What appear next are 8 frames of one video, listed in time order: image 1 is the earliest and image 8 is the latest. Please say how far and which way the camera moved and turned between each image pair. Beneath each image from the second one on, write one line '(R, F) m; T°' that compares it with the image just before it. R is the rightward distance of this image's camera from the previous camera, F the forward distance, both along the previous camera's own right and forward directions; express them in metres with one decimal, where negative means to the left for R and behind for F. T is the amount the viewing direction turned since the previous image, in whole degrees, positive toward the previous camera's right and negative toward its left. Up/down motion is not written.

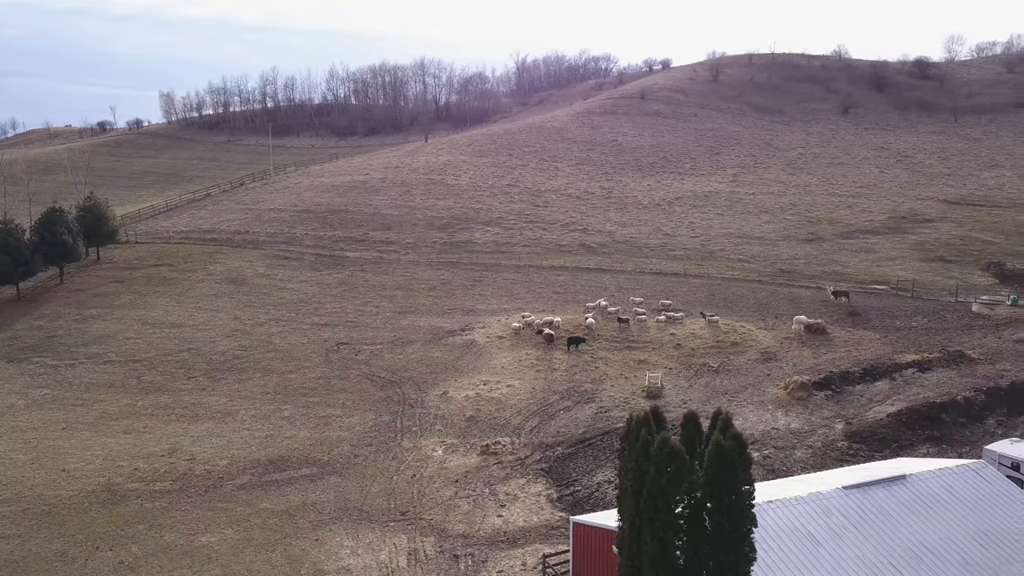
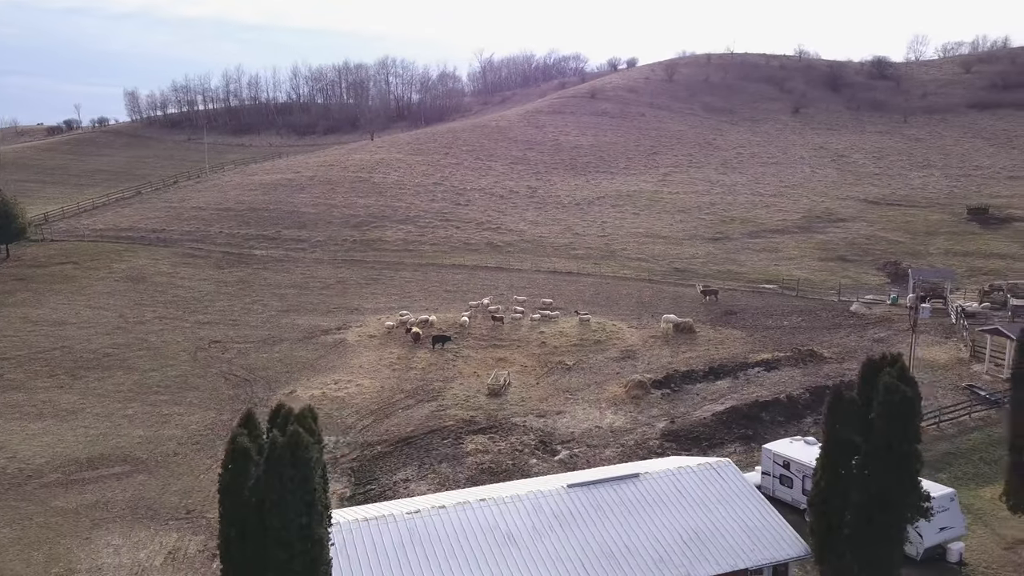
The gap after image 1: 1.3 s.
(+6.6, +0.1) m; 0°
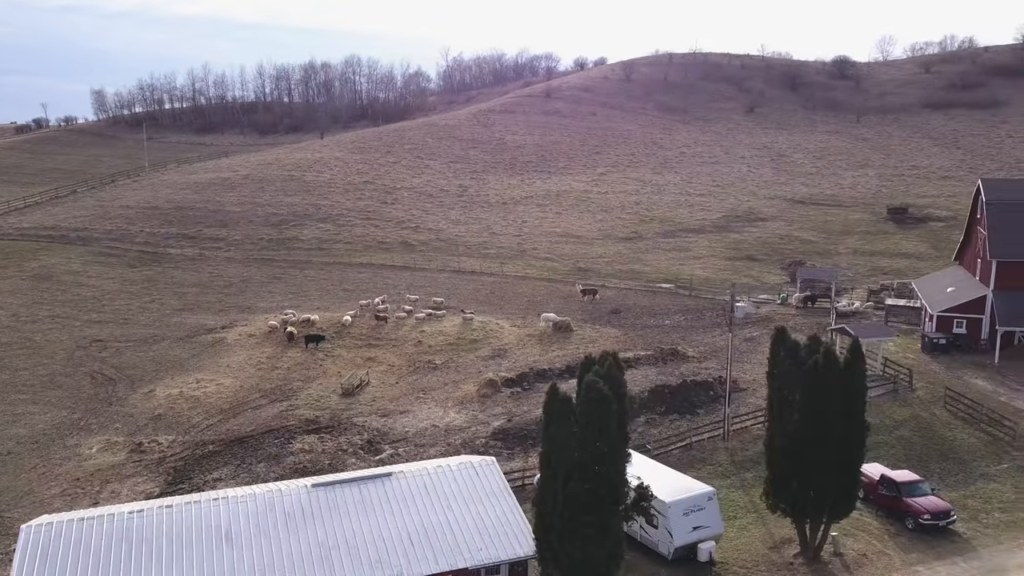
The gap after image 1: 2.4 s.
(+6.1, +0.1) m; 0°
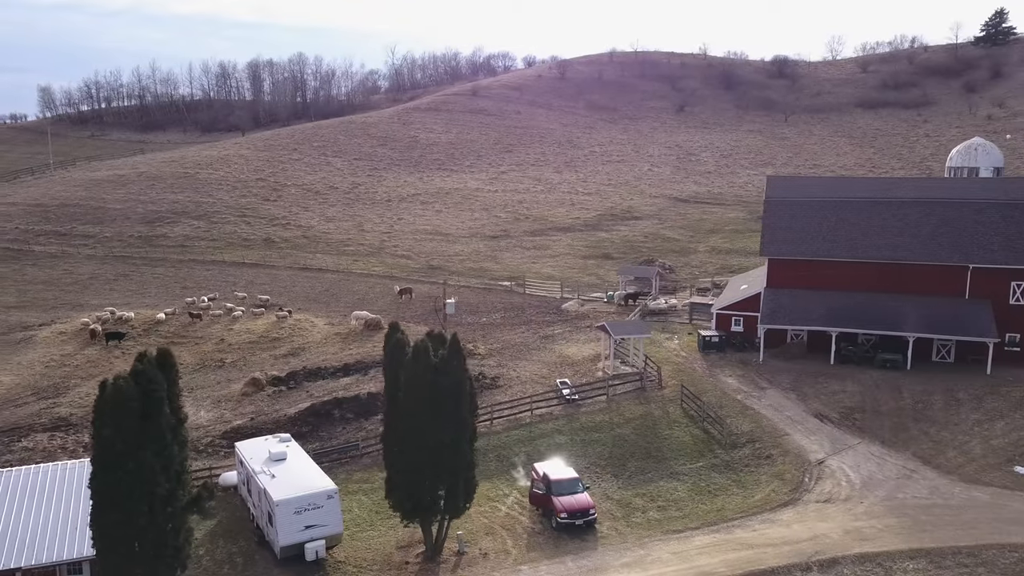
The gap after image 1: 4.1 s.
(+9.4, +0.2) m; 0°
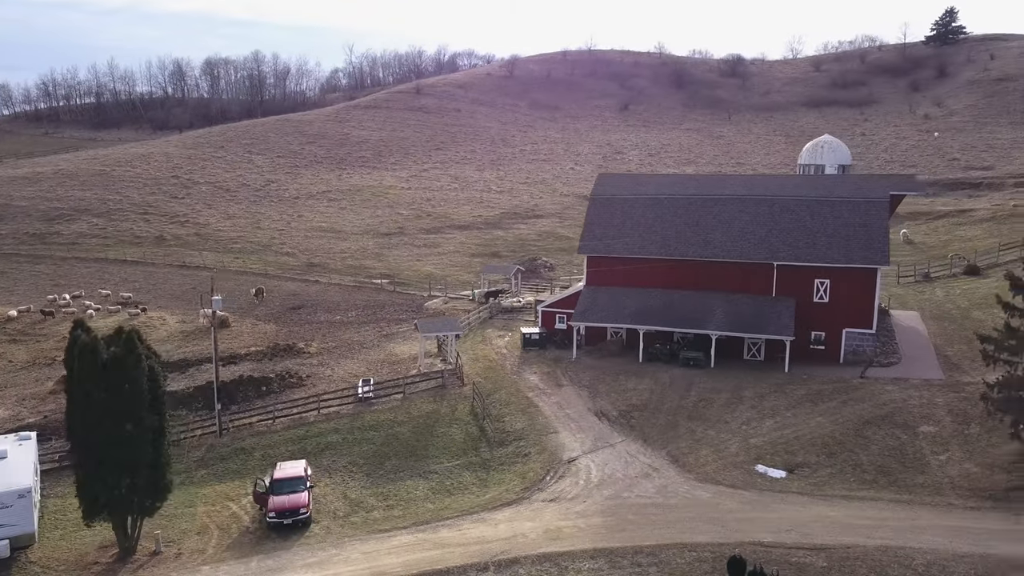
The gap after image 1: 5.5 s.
(+7.4, +0.3) m; 0°
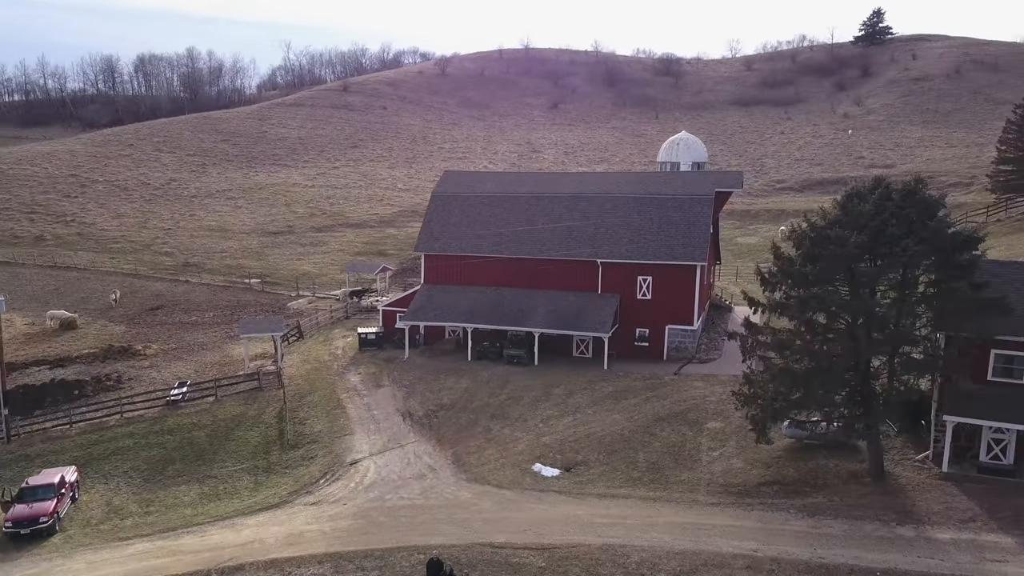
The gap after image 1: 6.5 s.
(+5.5, +0.3) m; +2°
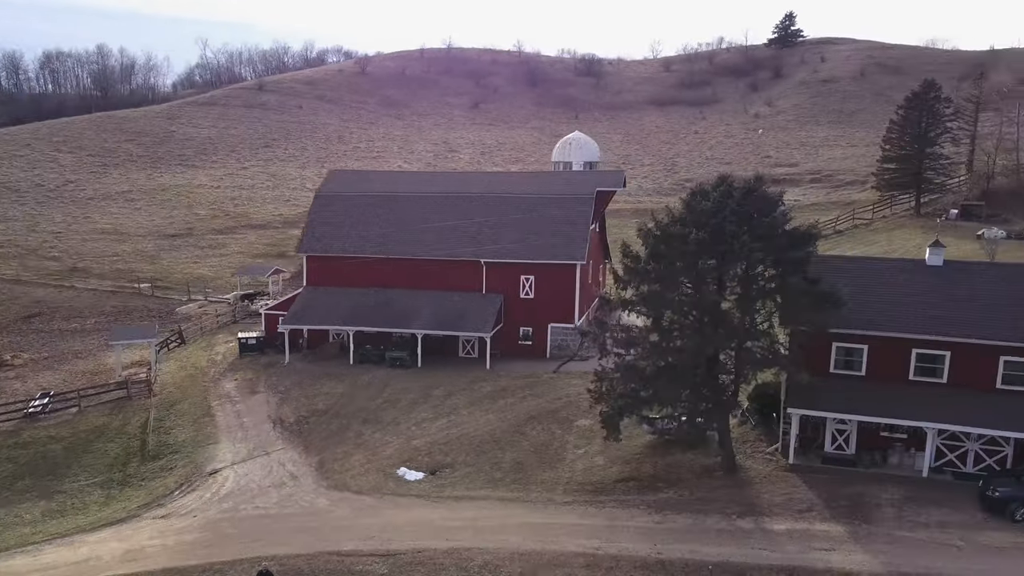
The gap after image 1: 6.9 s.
(+2.1, +0.2) m; +4°
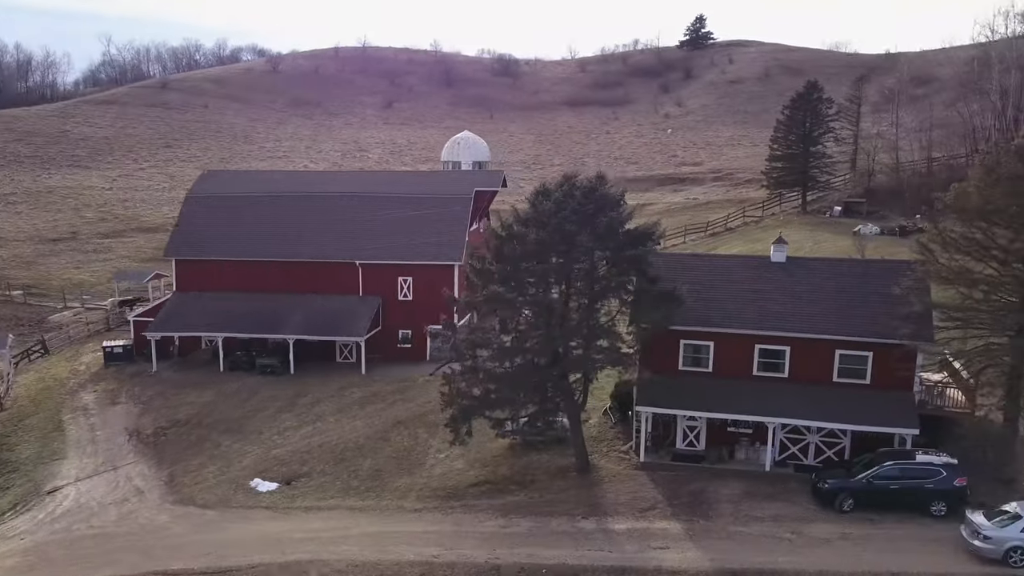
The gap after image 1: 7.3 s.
(+2.0, +0.3) m; +5°
